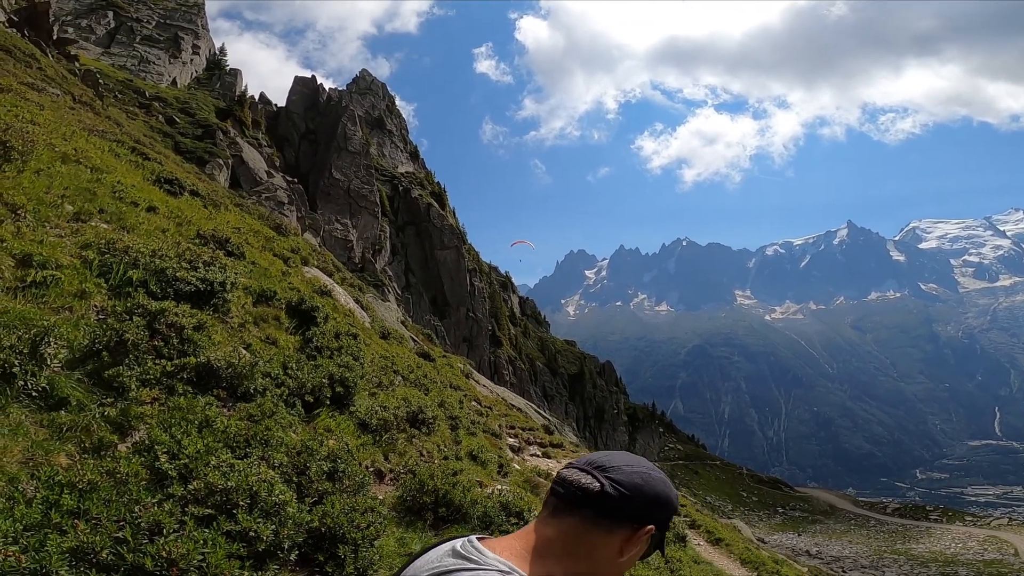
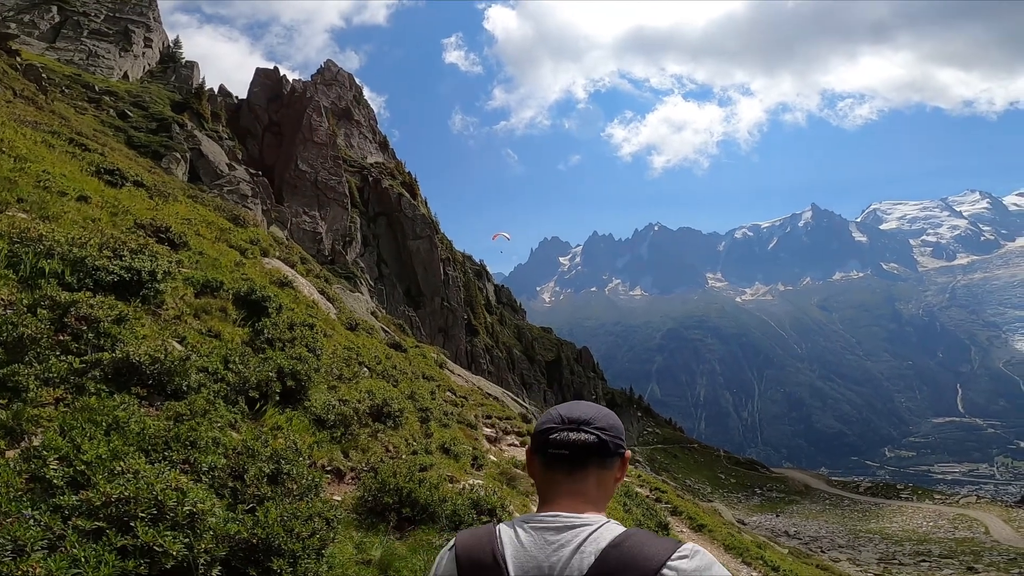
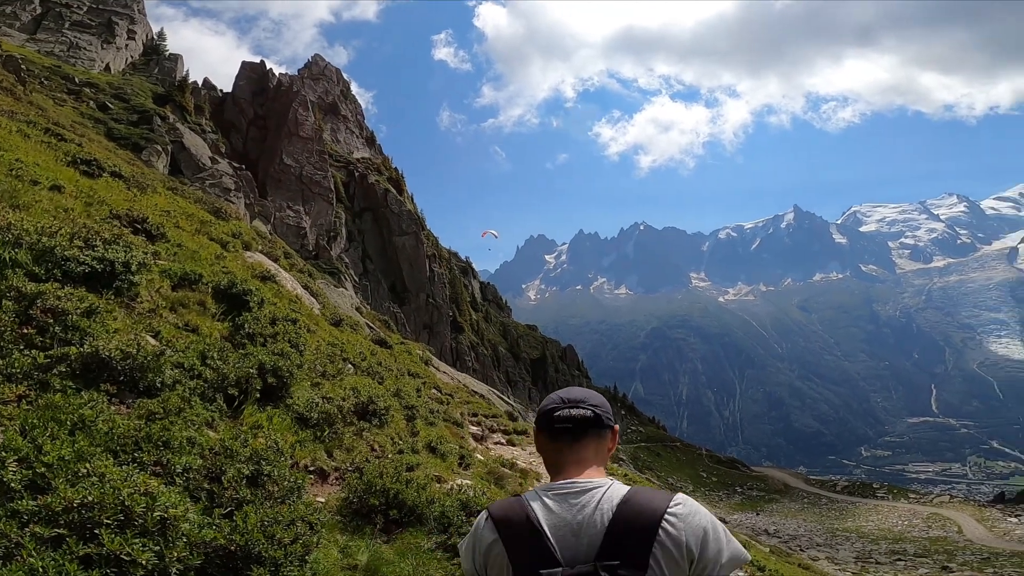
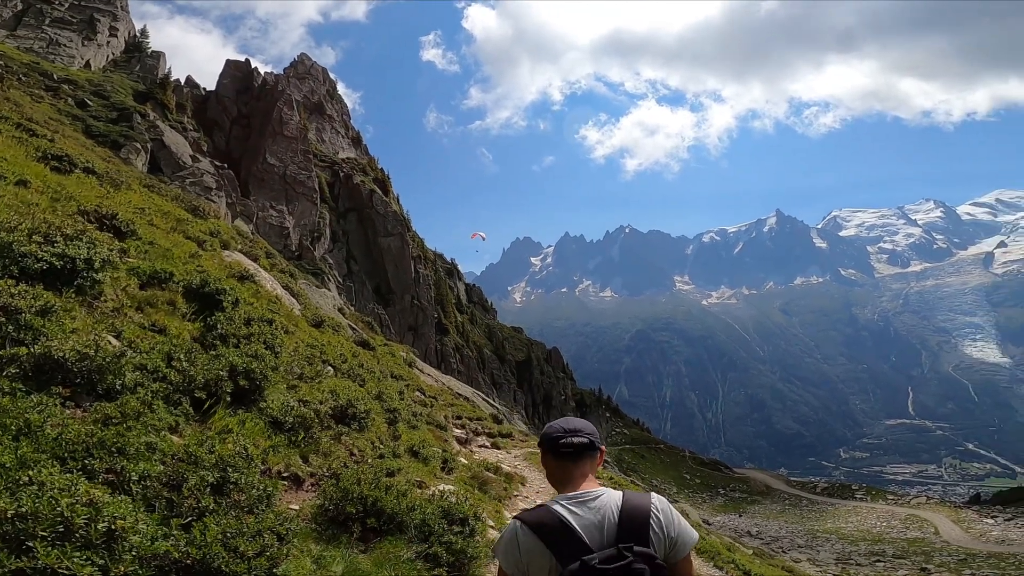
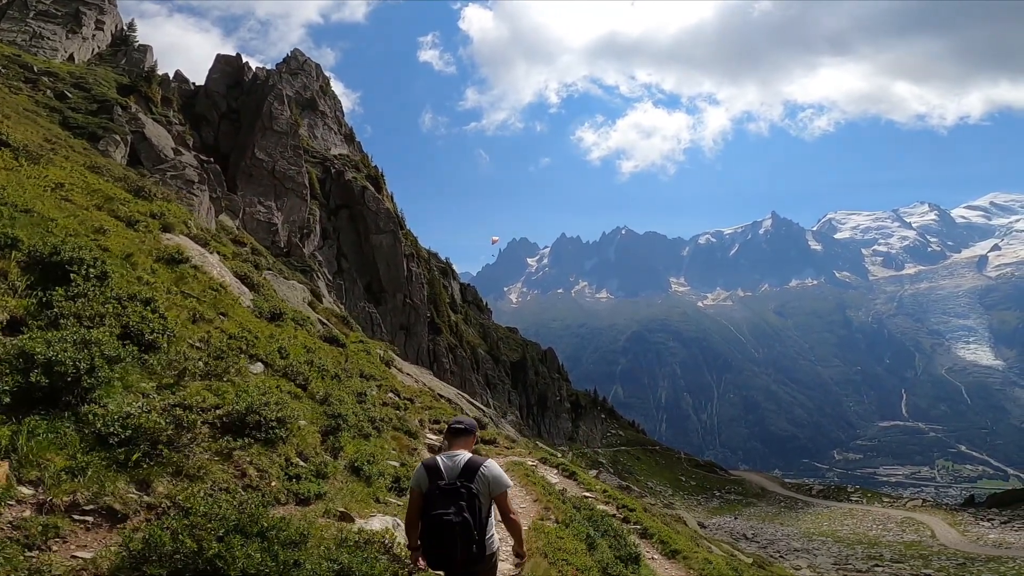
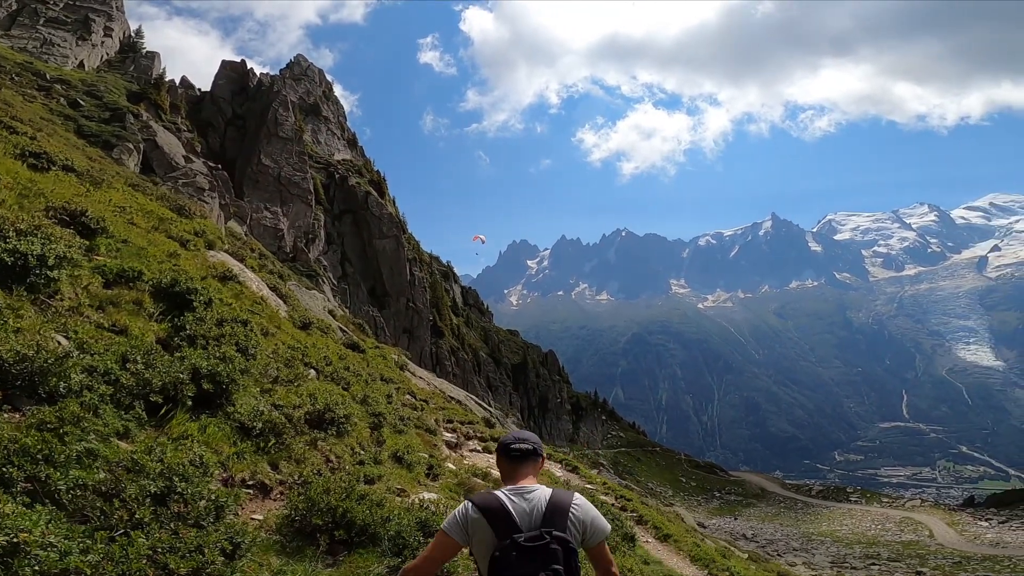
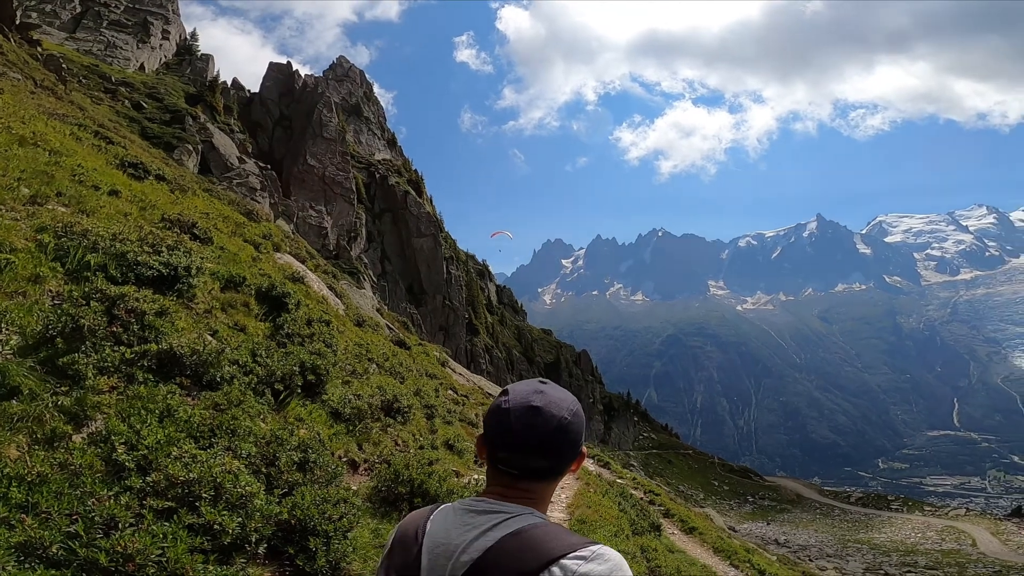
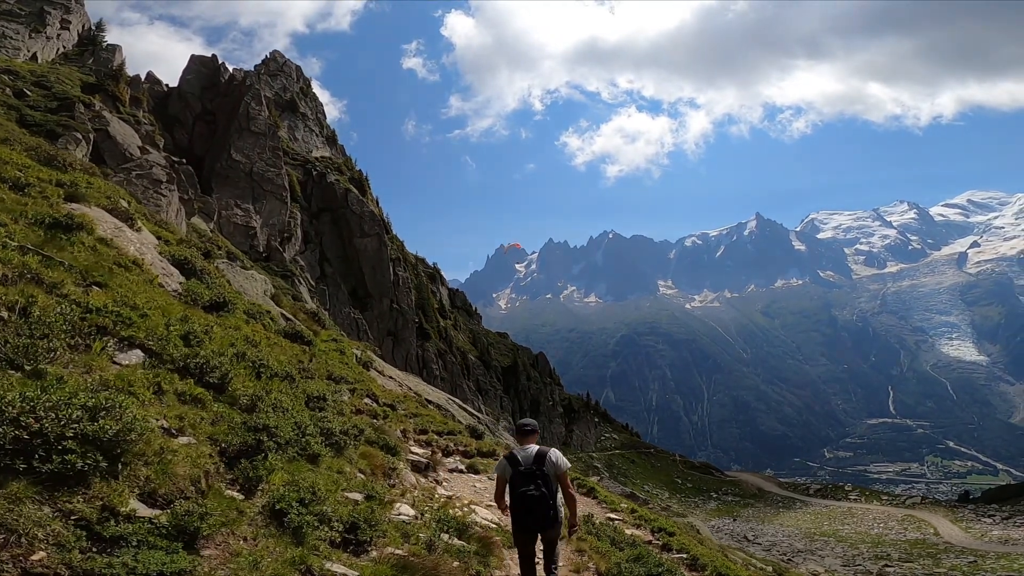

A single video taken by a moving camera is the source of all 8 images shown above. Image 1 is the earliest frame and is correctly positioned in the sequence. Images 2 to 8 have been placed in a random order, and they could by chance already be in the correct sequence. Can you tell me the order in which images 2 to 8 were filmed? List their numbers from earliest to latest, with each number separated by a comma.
7, 2, 3, 4, 6, 5, 8
